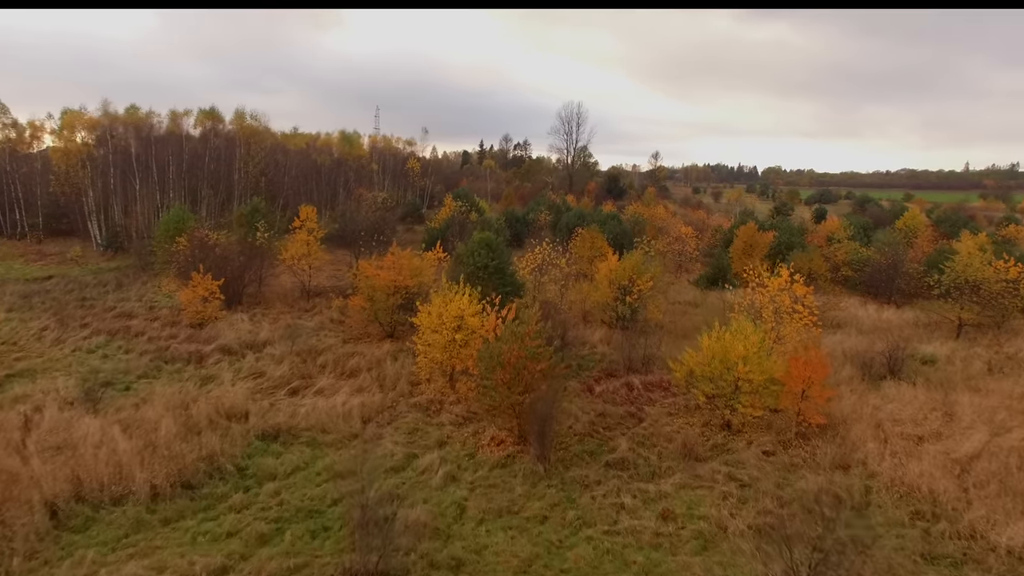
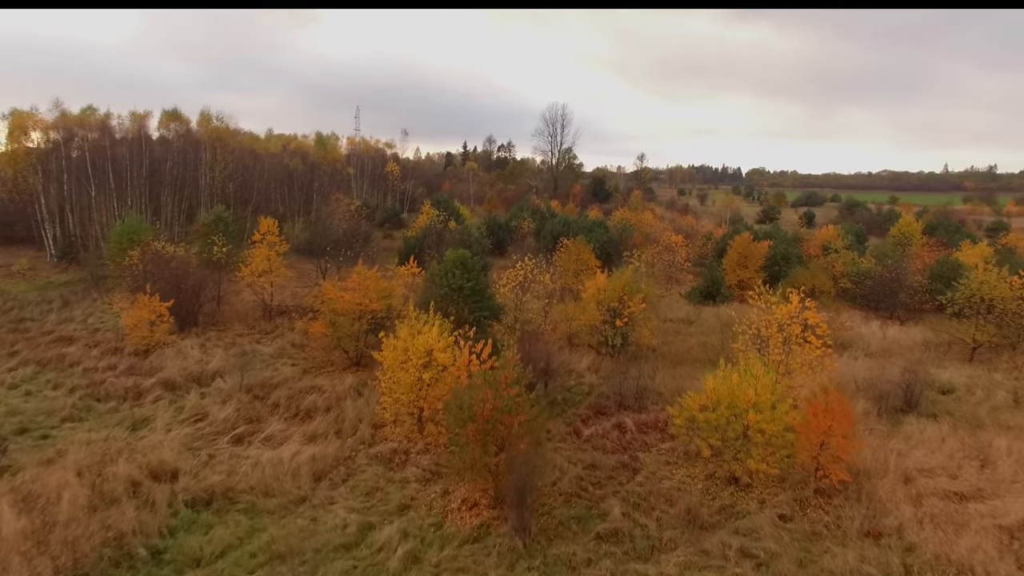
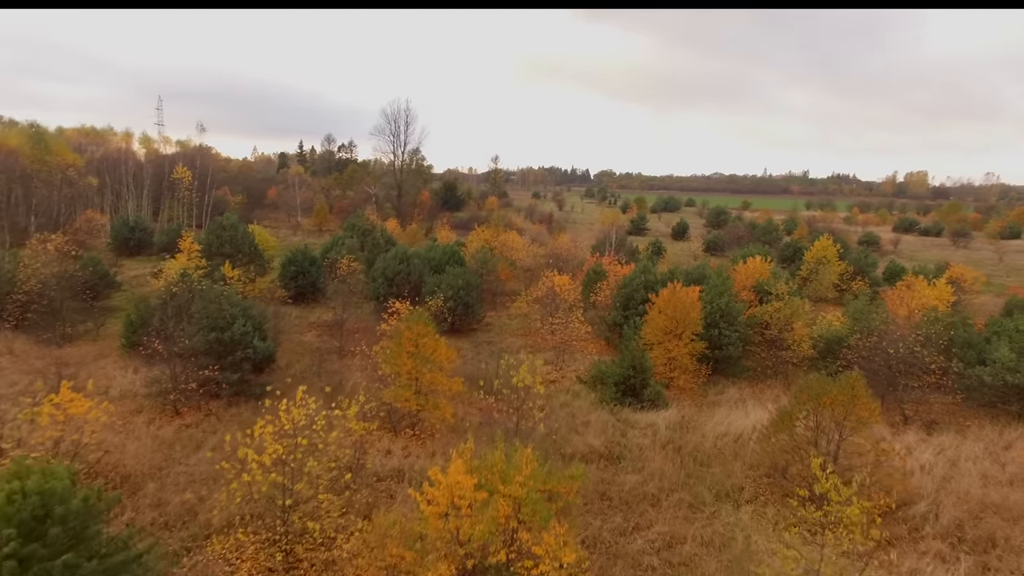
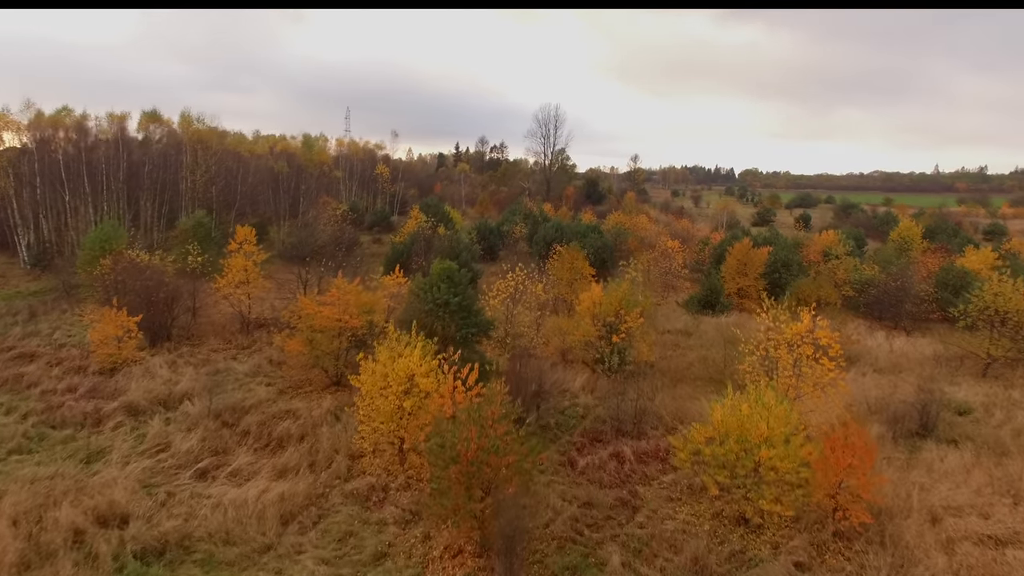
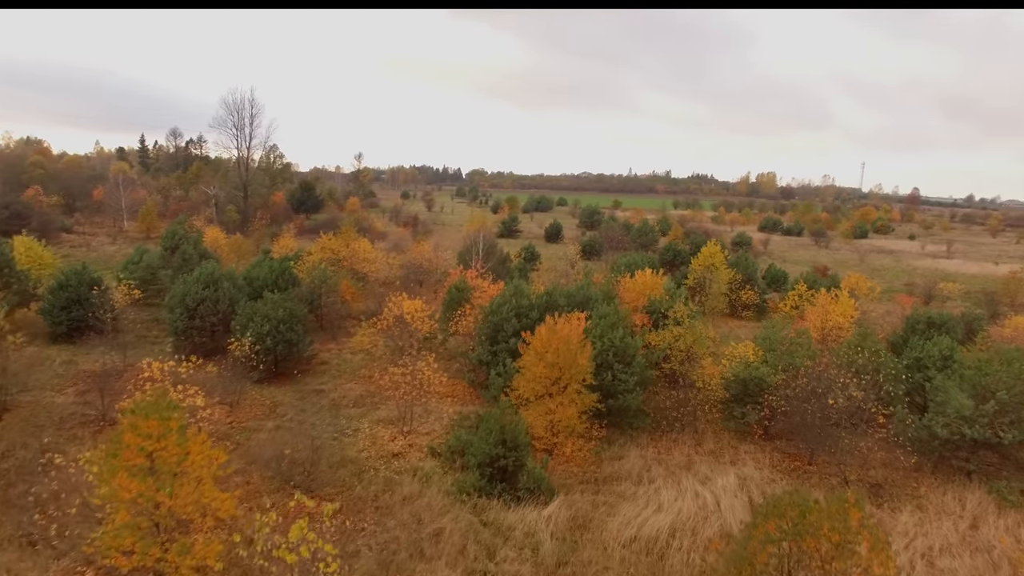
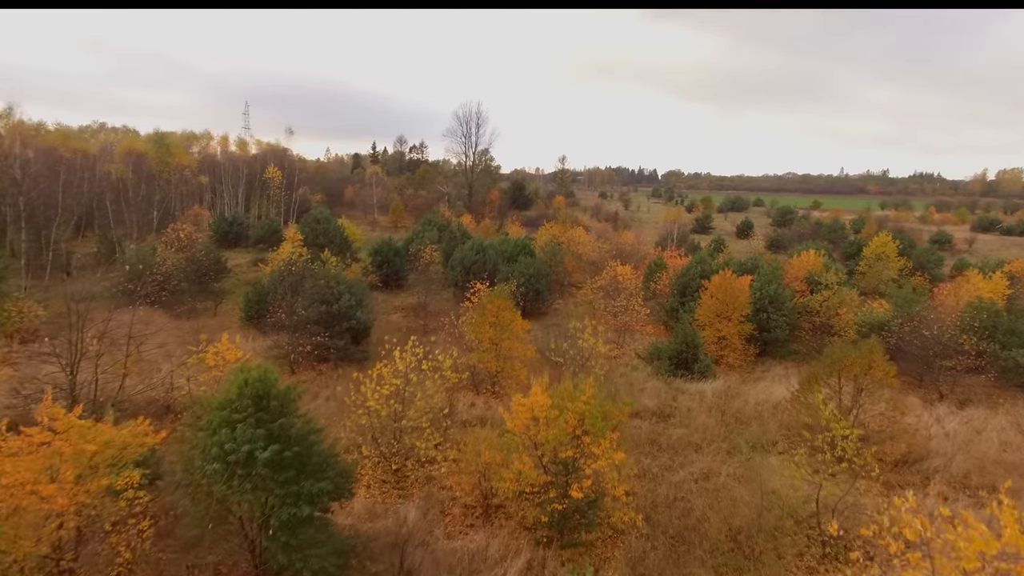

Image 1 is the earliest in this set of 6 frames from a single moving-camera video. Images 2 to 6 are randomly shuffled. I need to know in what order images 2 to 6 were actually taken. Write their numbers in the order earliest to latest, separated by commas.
2, 4, 6, 3, 5
